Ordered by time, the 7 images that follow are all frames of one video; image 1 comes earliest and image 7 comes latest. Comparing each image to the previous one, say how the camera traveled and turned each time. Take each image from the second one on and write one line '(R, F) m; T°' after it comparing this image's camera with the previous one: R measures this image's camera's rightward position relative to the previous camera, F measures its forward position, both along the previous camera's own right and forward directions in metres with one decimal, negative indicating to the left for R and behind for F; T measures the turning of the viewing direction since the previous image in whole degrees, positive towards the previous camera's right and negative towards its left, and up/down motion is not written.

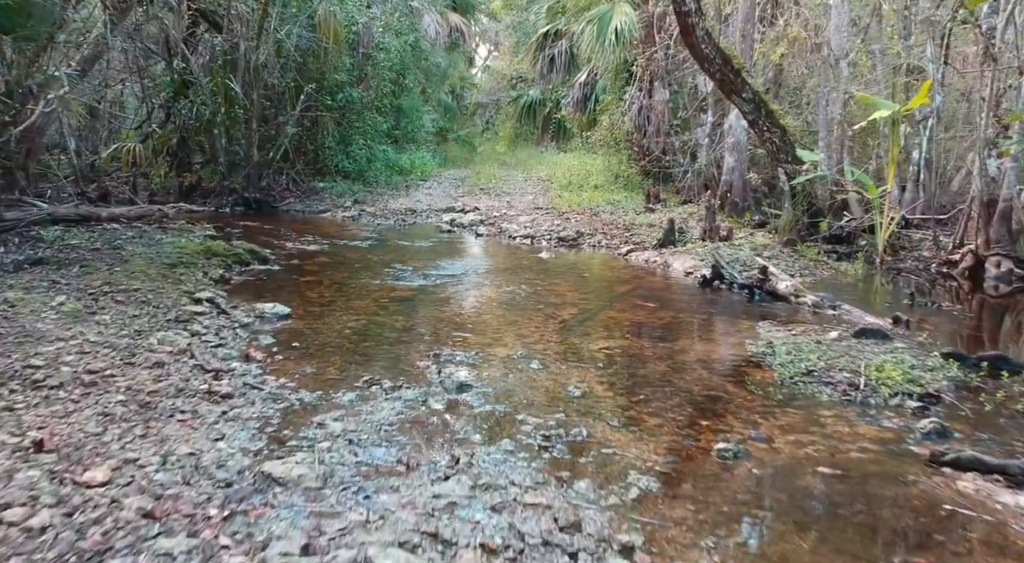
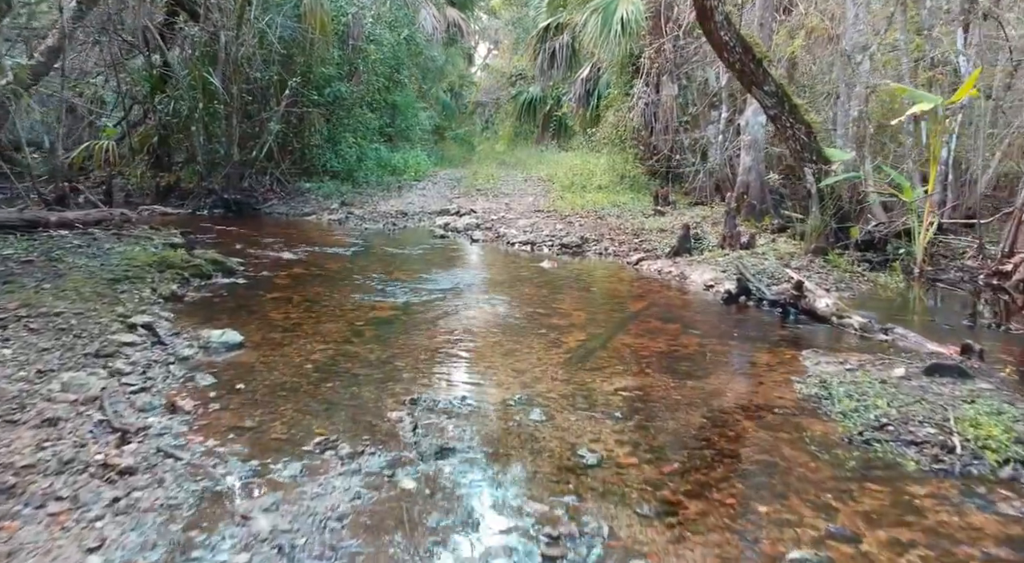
(0.0, +0.8) m; 0°
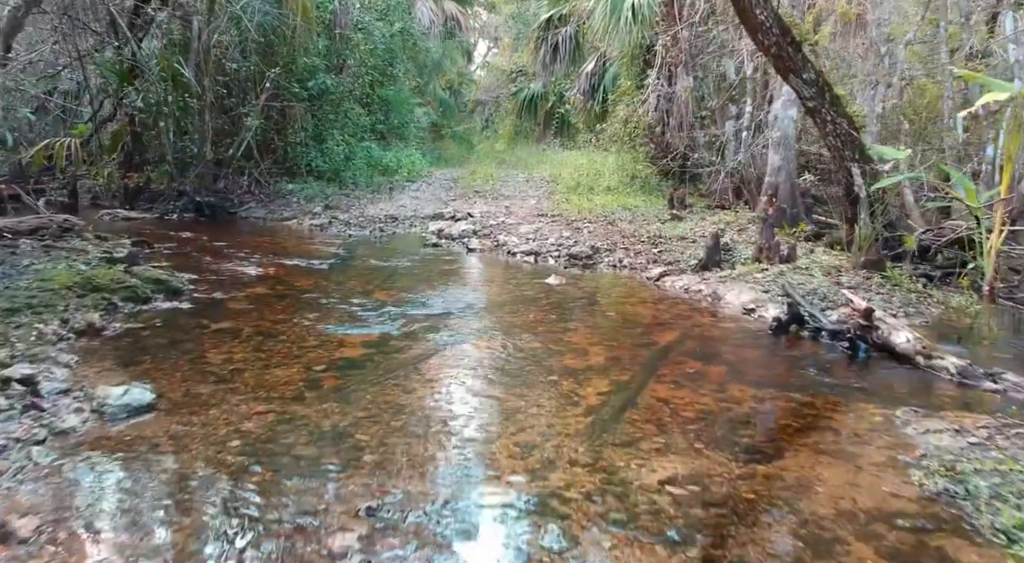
(0.0, +1.0) m; 0°
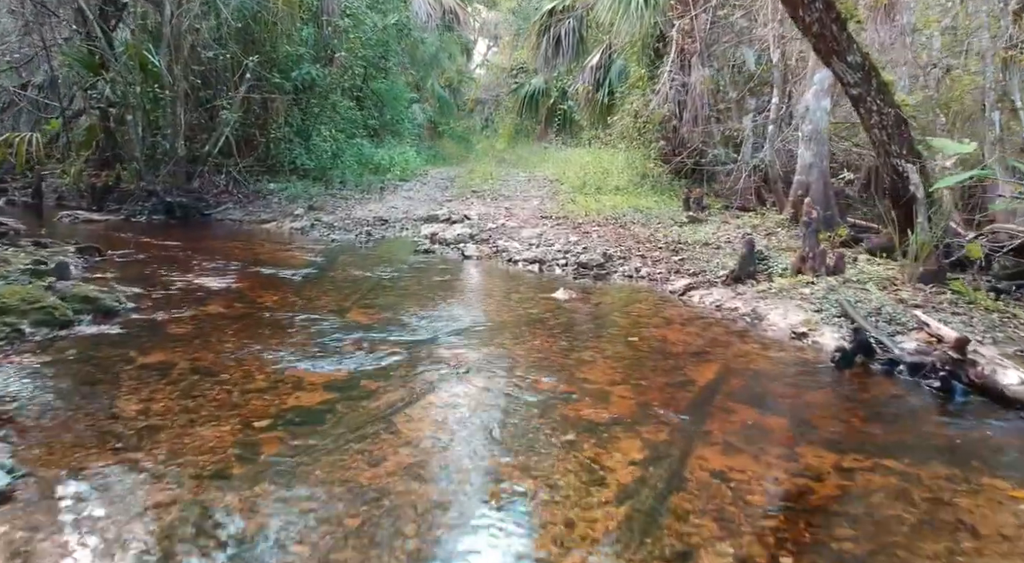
(0.0, +0.9) m; 0°
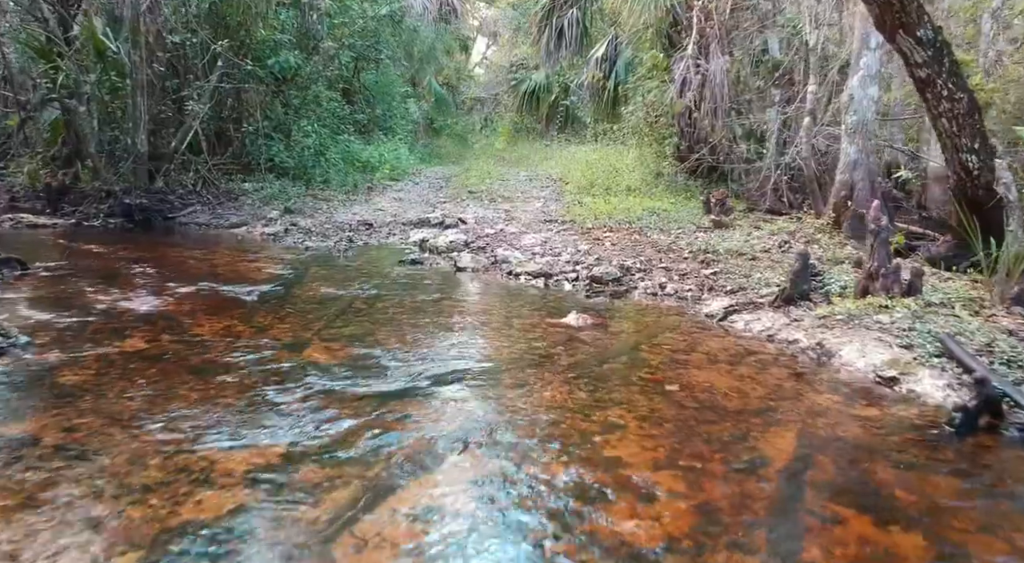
(0.0, +1.0) m; 0°
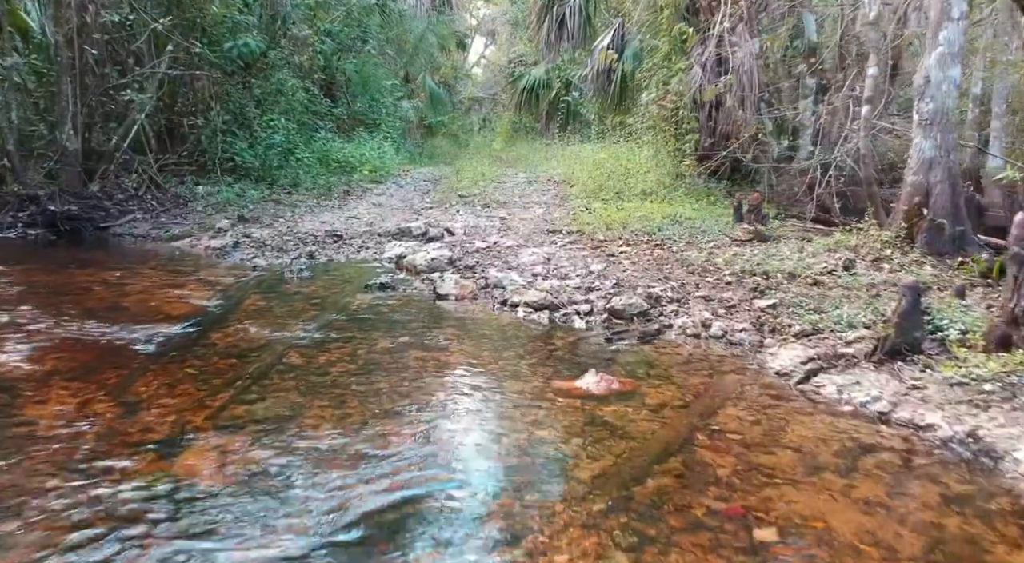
(0.0, +1.3) m; 0°
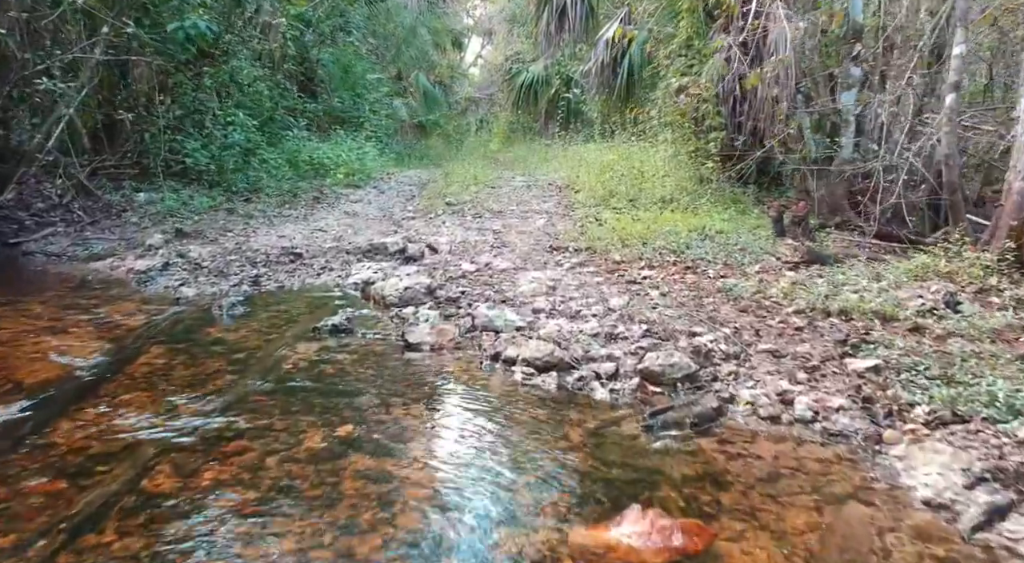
(0.0, +1.3) m; 0°
